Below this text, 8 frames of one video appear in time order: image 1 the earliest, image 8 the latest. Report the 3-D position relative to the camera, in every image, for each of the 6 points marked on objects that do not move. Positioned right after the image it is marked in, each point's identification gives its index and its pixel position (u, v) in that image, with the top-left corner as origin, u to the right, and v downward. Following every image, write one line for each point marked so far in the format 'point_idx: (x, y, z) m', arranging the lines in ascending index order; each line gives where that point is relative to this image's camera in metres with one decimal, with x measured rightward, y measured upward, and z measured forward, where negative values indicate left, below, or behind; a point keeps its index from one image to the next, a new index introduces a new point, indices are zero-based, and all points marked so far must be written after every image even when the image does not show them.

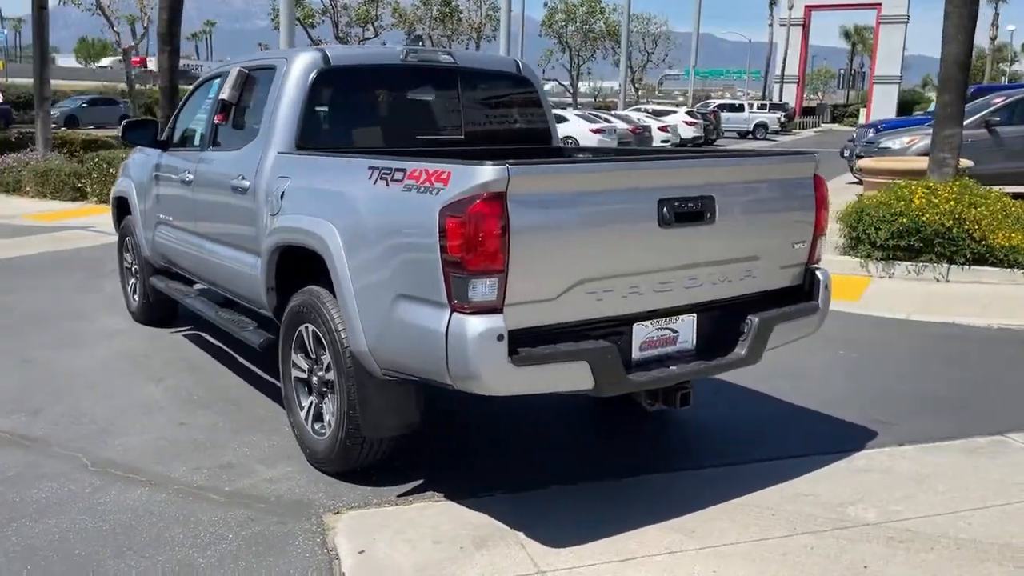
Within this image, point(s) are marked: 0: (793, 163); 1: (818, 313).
0: (+1.3, +0.6, +4.3) m
1: (+1.6, -0.1, +4.6) m
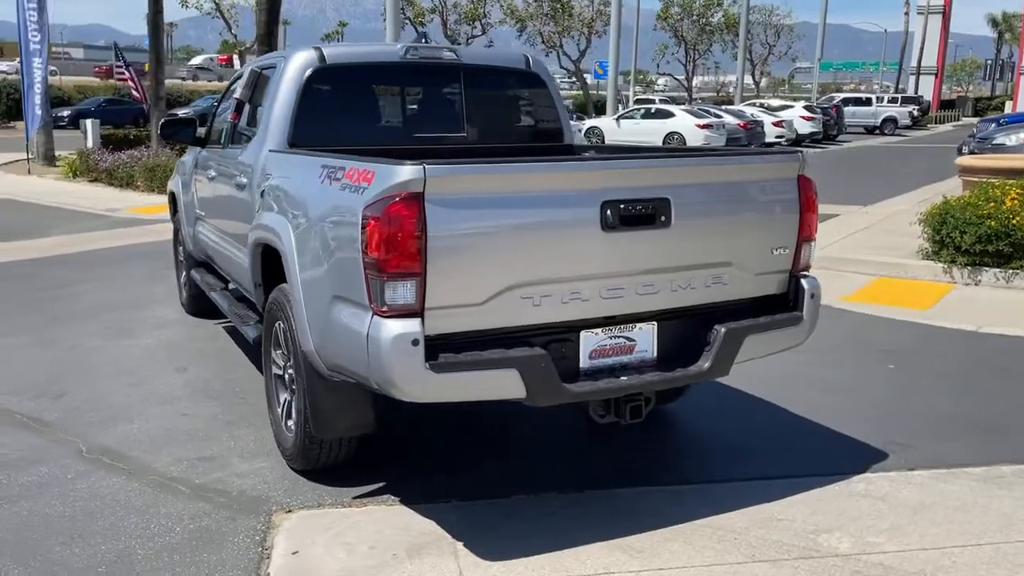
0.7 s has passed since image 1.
0: (+1.2, +0.6, +4.0) m
1: (+1.4, -0.2, +4.2) m
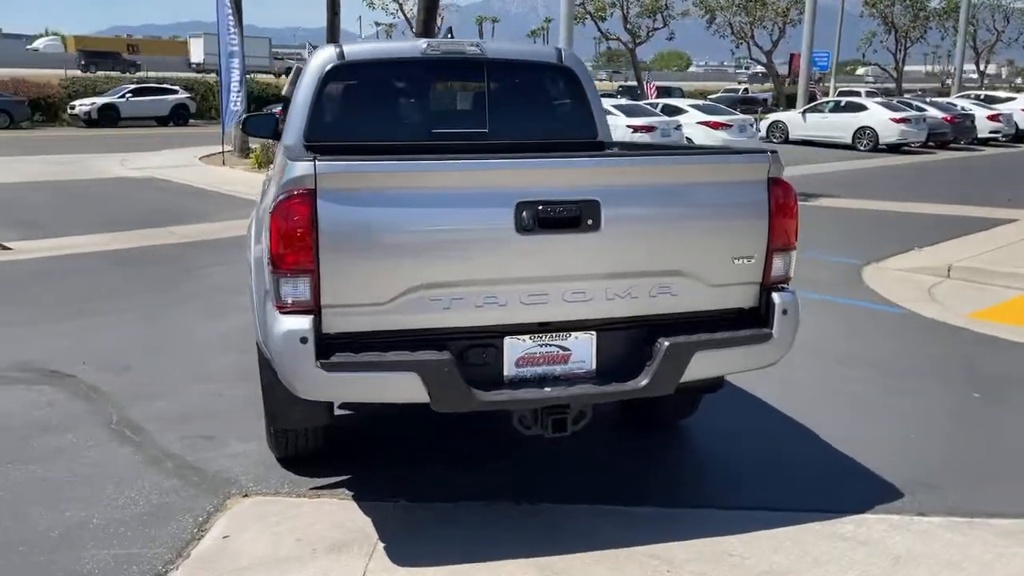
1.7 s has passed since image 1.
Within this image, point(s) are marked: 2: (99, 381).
0: (+0.9, +0.5, +3.7) m
1: (+1.1, -0.2, +3.8) m
2: (-2.9, -0.7, +6.2) m
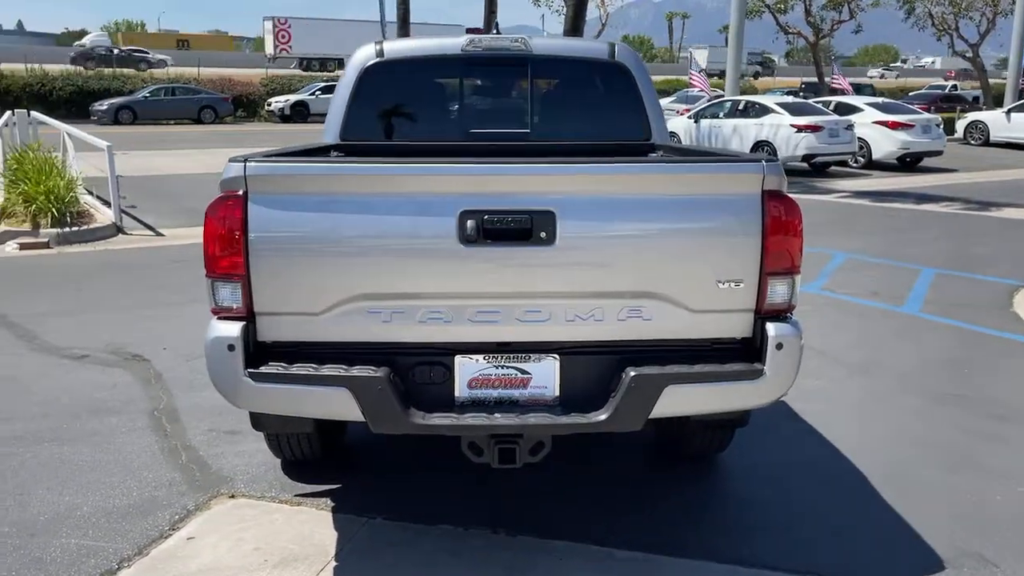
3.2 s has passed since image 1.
0: (+0.7, +0.4, +3.2) m
1: (+0.9, -0.4, +3.3) m
2: (-2.5, -0.6, +6.5) m
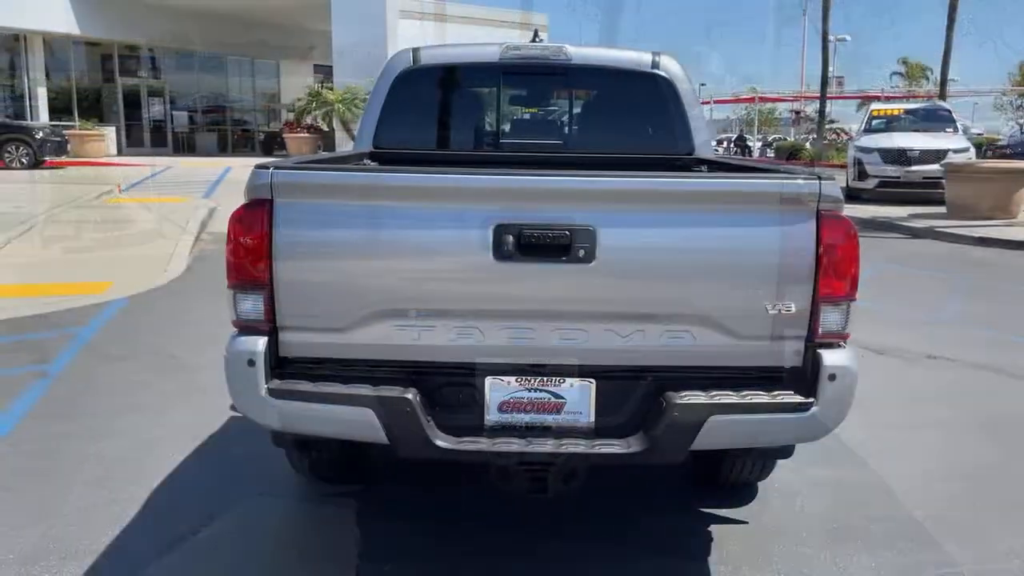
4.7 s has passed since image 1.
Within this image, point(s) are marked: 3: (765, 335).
0: (+0.8, +0.3, +3.0) m
1: (+1.1, -0.4, +3.1) m
2: (-2.3, -0.6, +6.4) m
3: (+0.9, -0.2, +3.1) m
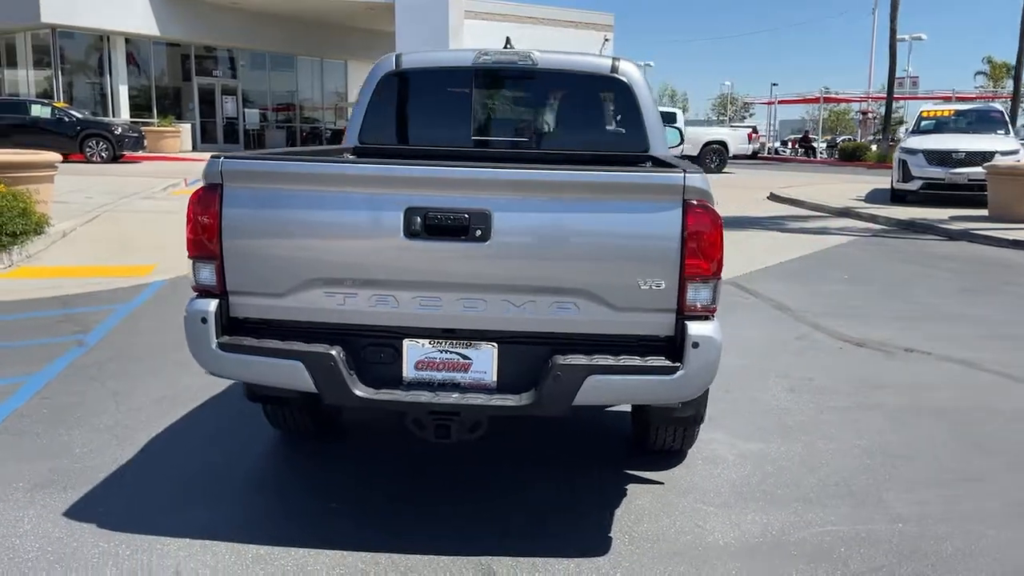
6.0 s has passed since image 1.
0: (+0.5, +0.4, +3.5) m
1: (+0.7, -0.4, +3.5) m
2: (-2.4, -0.5, +7.1) m
3: (+0.5, -0.1, +3.6) m
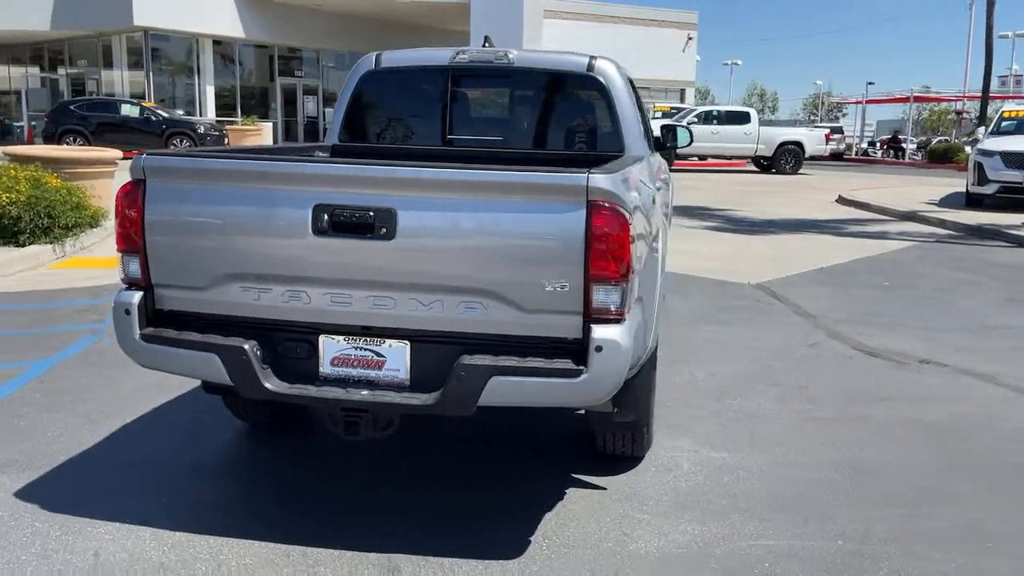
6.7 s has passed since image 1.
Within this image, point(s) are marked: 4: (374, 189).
0: (+0.1, +0.4, +3.4) m
1: (+0.3, -0.4, +3.5) m
2: (-2.5, -0.4, +7.3) m
3: (+0.1, -0.1, +3.5) m
4: (-0.6, +0.4, +3.5) m
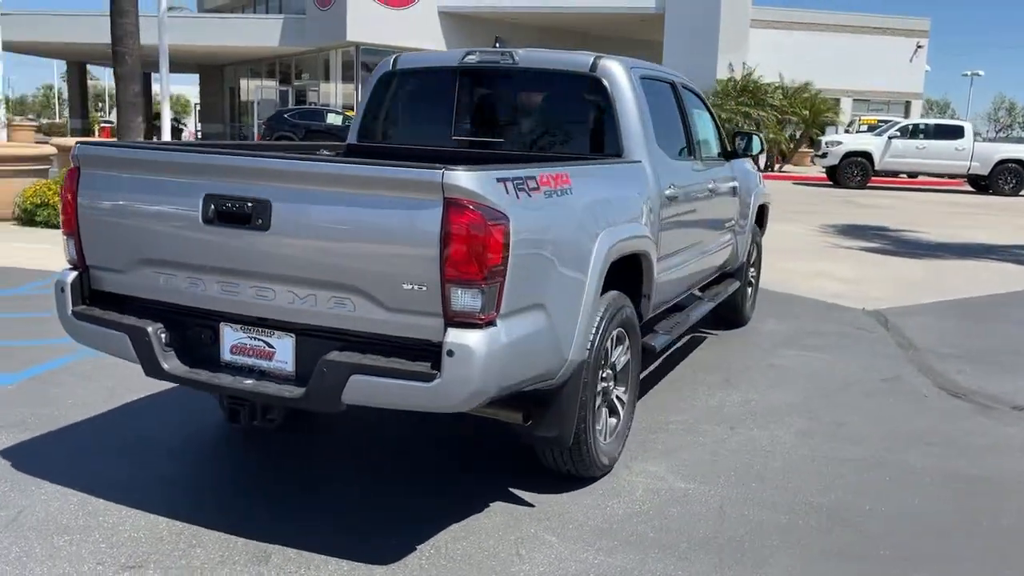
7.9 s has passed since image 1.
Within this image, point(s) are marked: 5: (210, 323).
0: (-0.5, +0.4, +3.3) m
1: (-0.3, -0.4, +3.3) m
2: (-2.0, -0.4, +7.7) m
3: (-0.4, -0.1, +3.4) m
4: (-1.0, +0.4, +3.6) m
5: (-1.3, -0.2, +3.9) m
